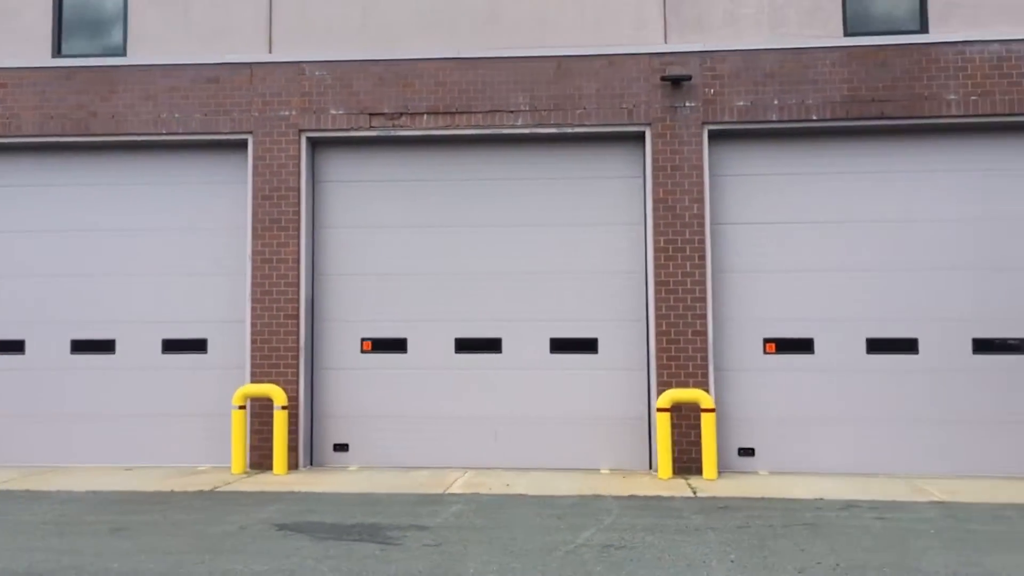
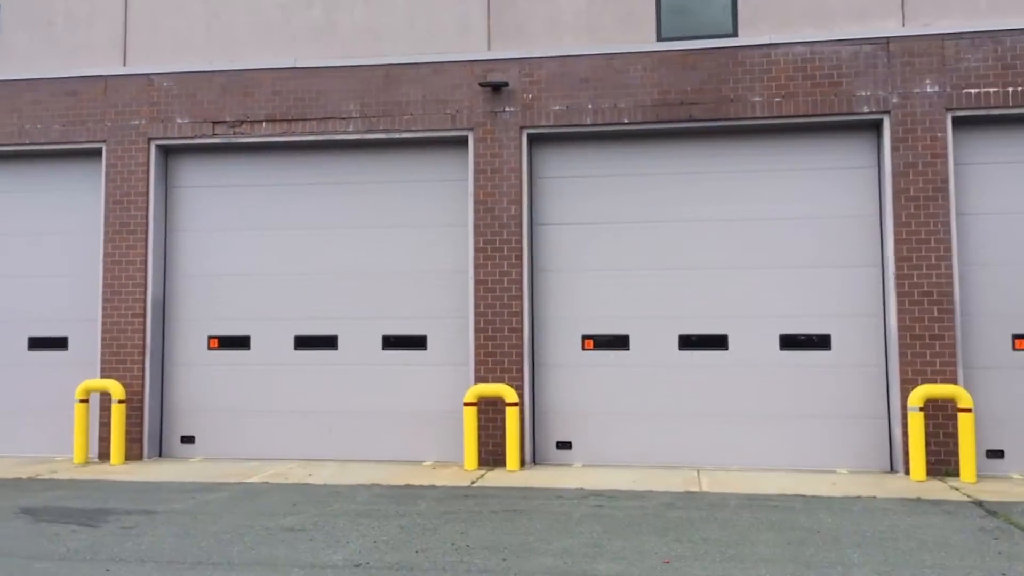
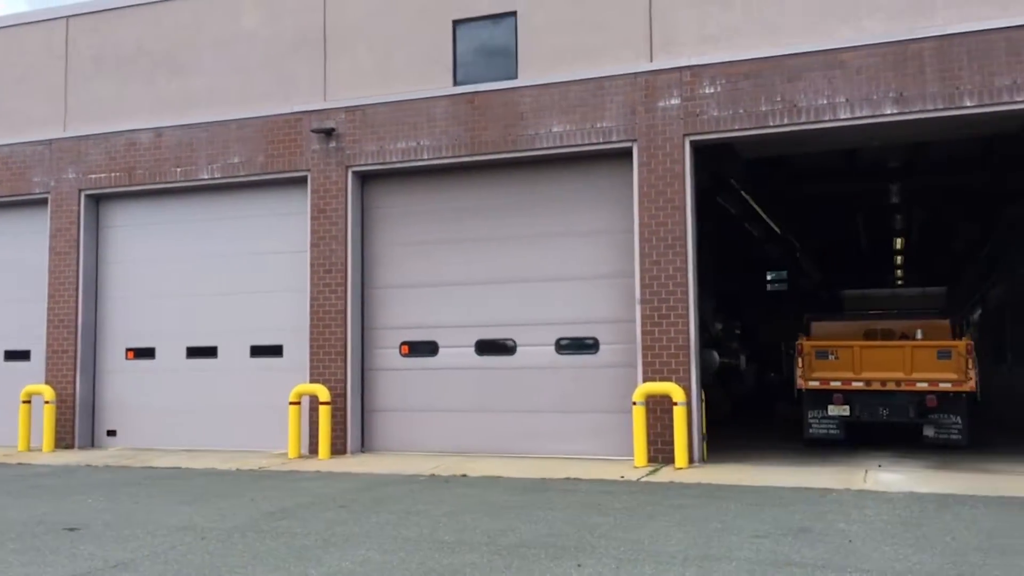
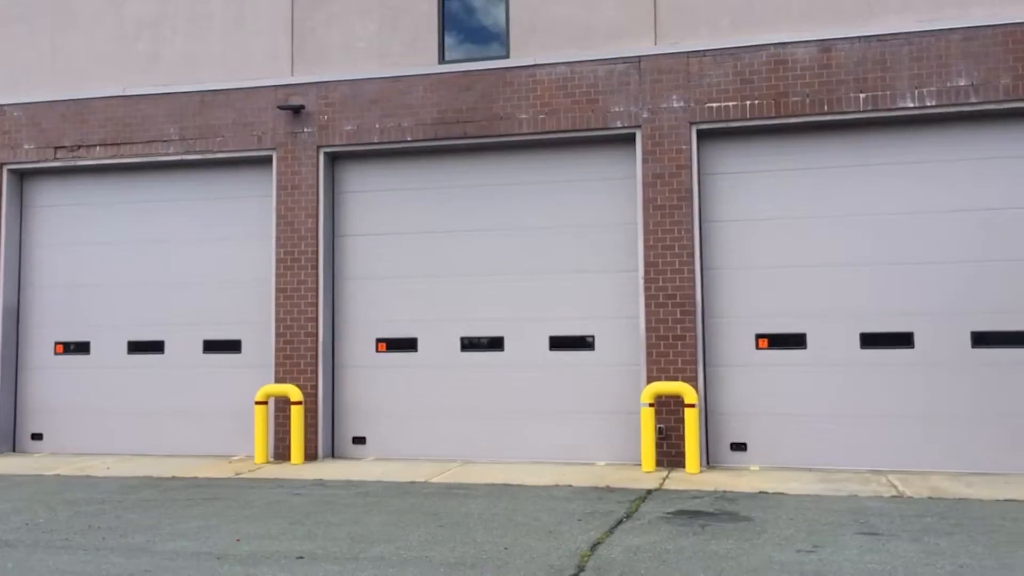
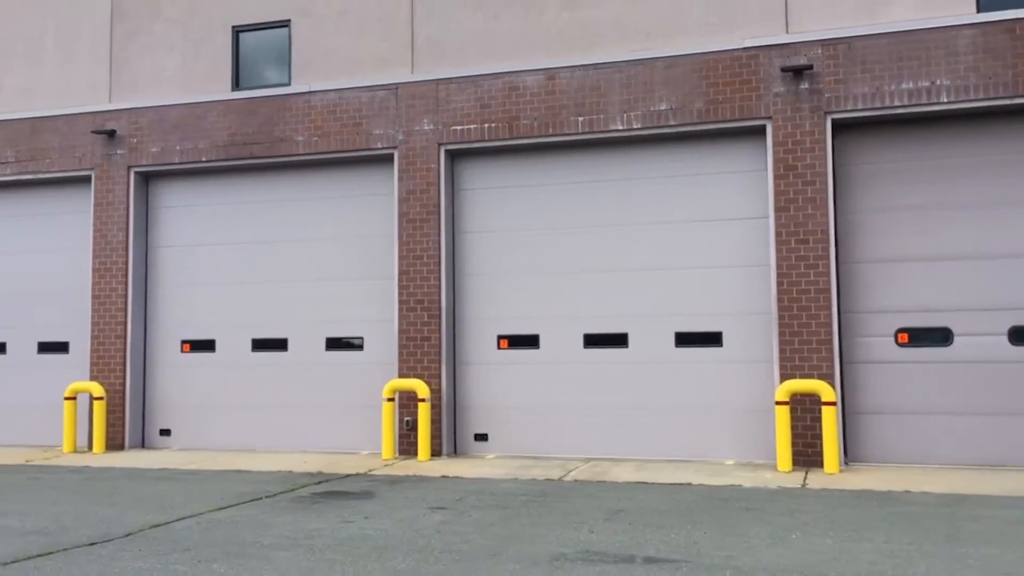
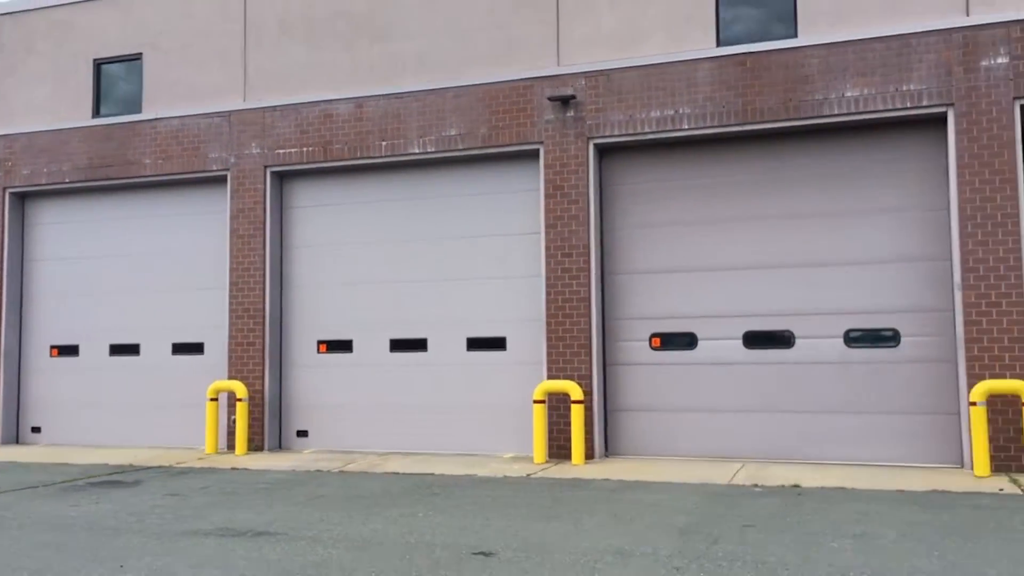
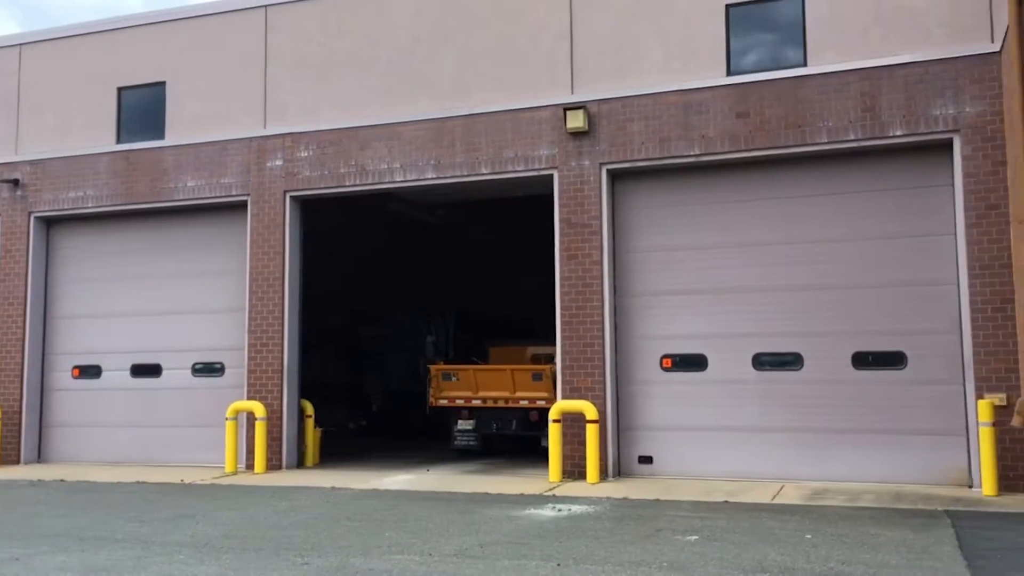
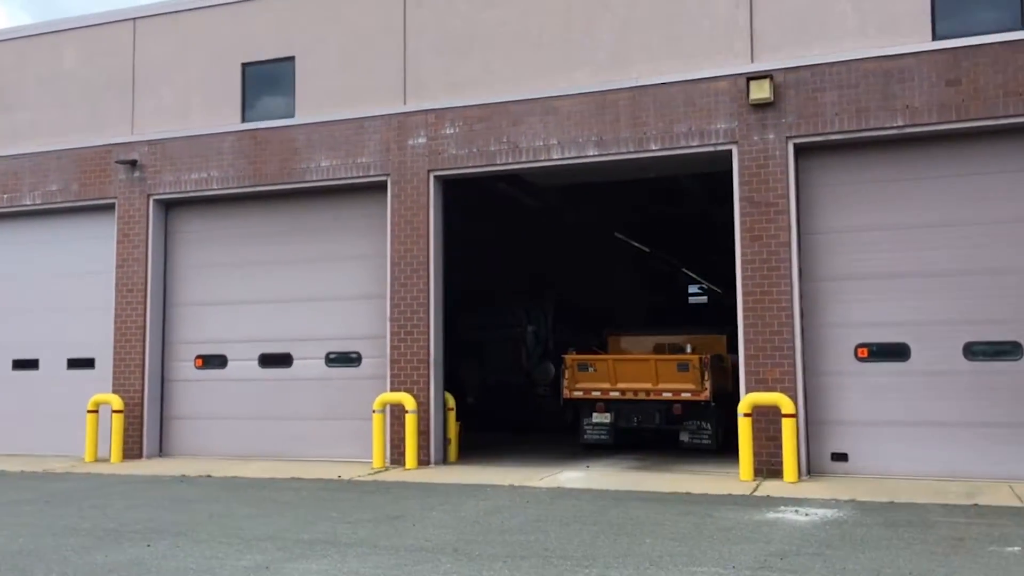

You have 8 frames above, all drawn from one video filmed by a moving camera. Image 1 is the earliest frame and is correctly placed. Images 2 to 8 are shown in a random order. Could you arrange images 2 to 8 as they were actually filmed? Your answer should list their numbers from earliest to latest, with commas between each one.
2, 4, 5, 6, 3, 8, 7
